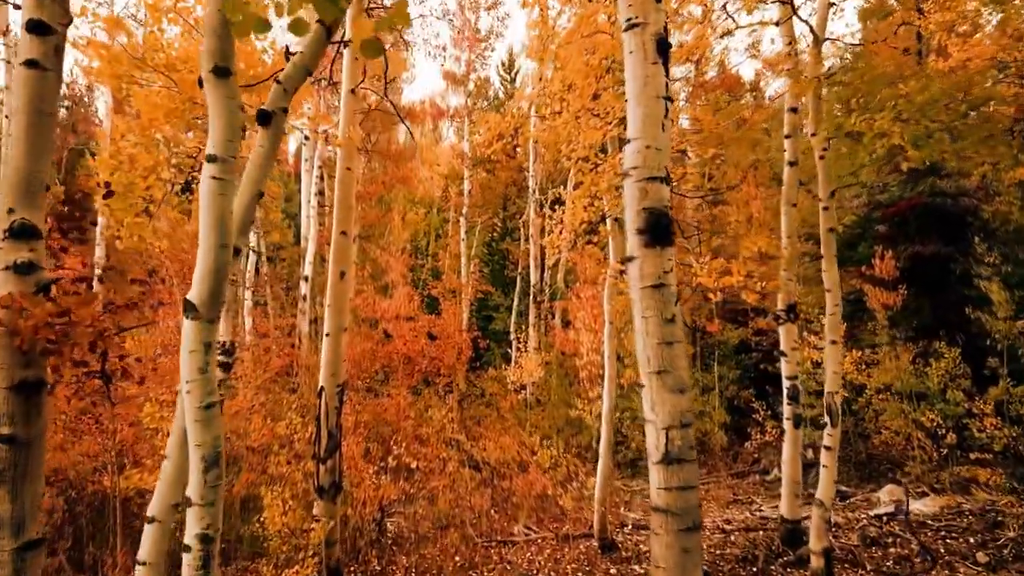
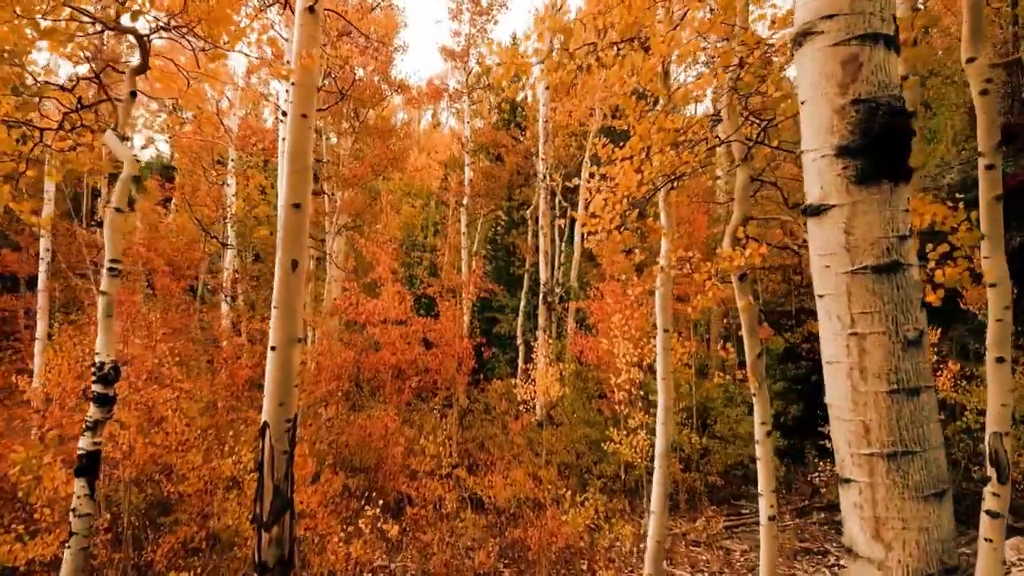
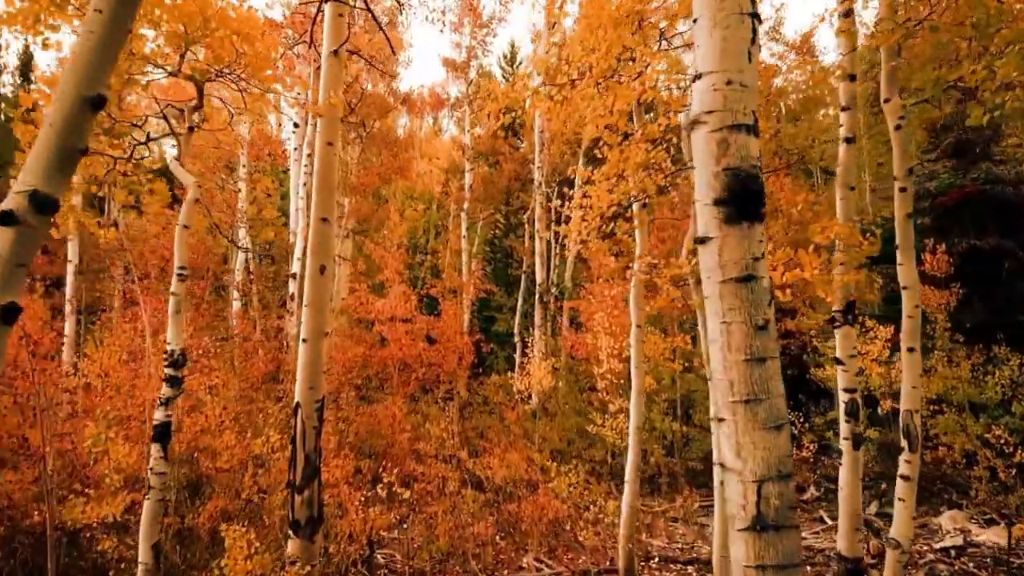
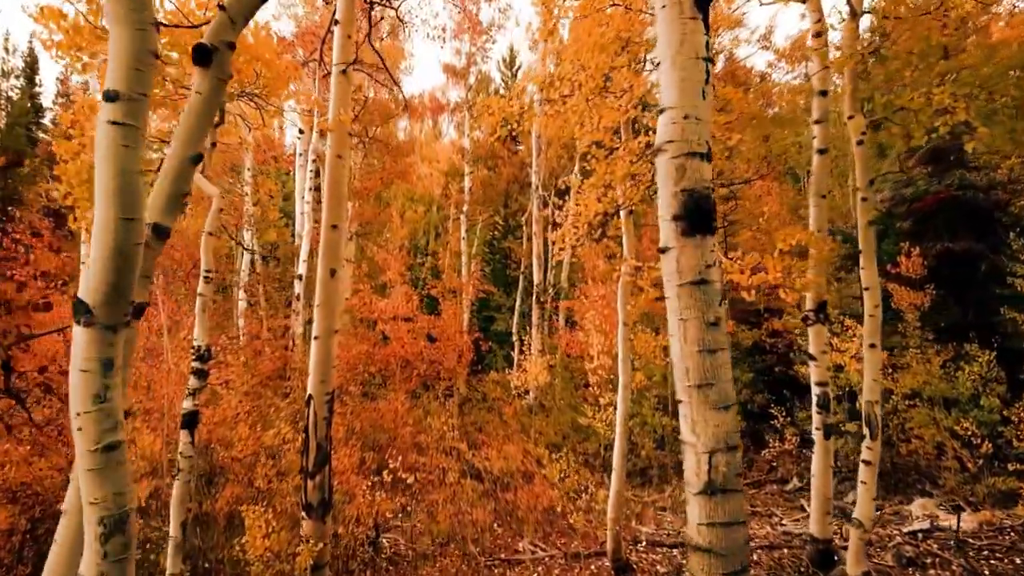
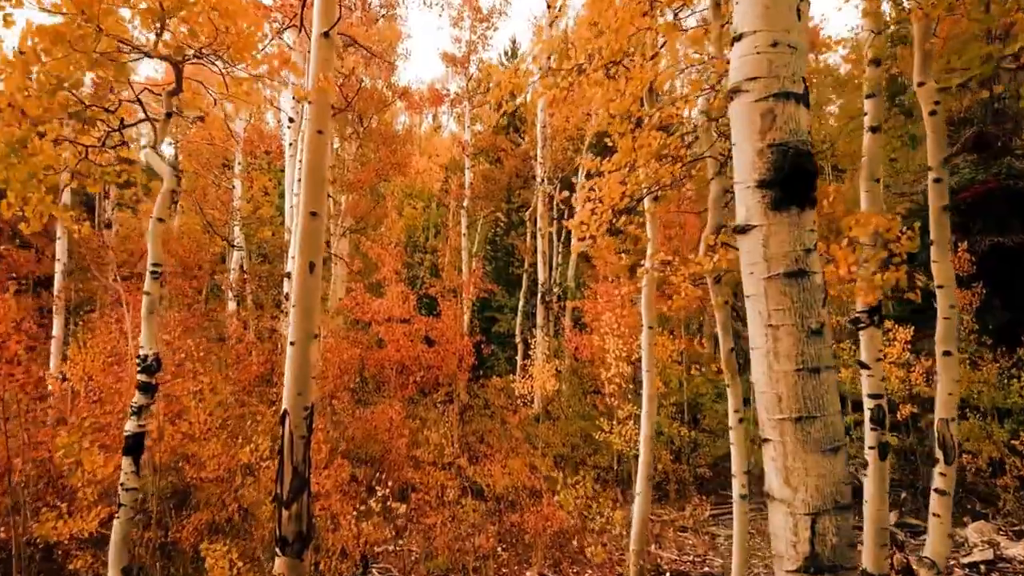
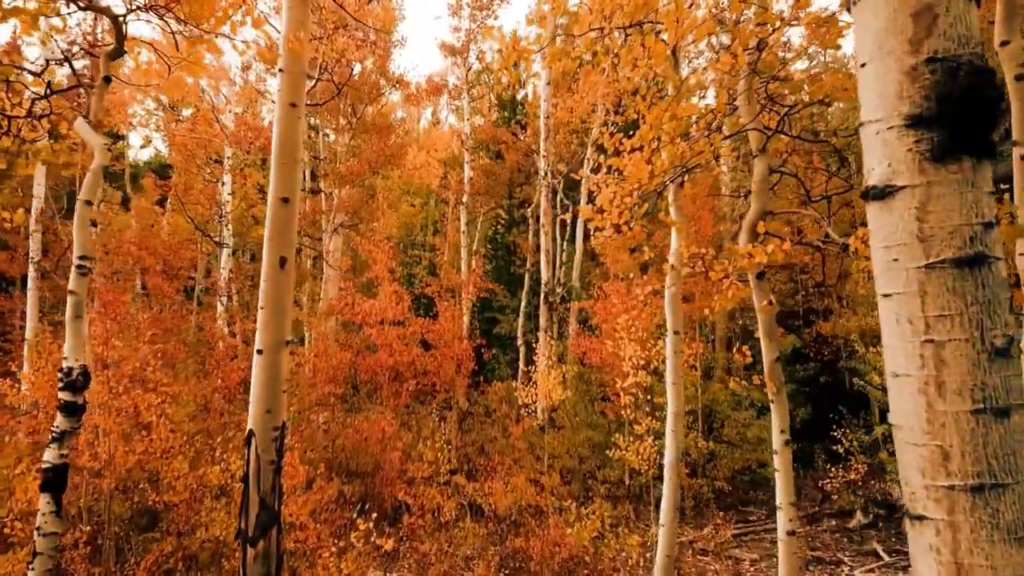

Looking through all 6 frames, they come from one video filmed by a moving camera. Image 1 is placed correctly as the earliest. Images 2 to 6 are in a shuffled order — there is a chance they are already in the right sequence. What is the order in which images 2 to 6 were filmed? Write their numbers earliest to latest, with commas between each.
4, 3, 5, 2, 6
